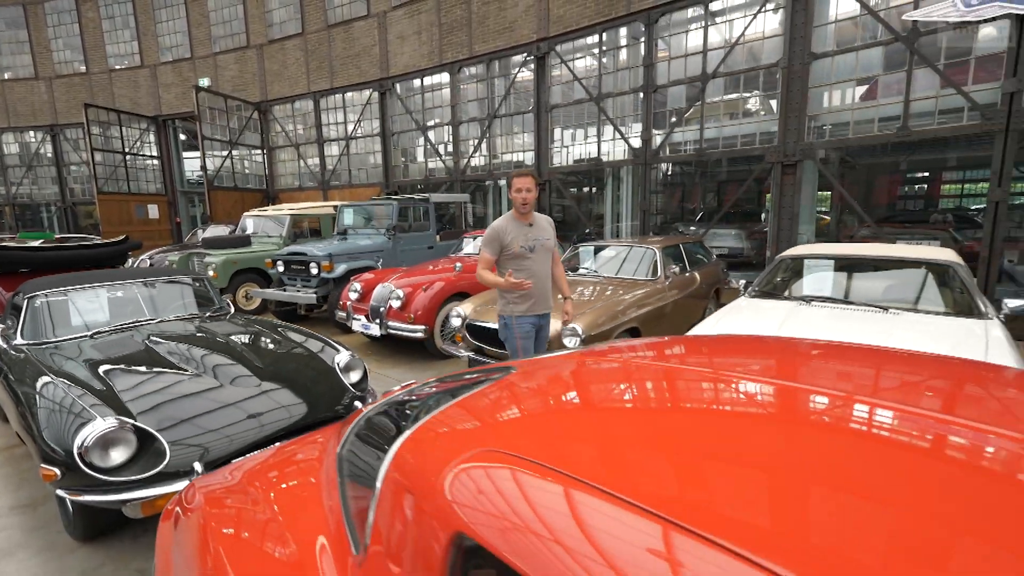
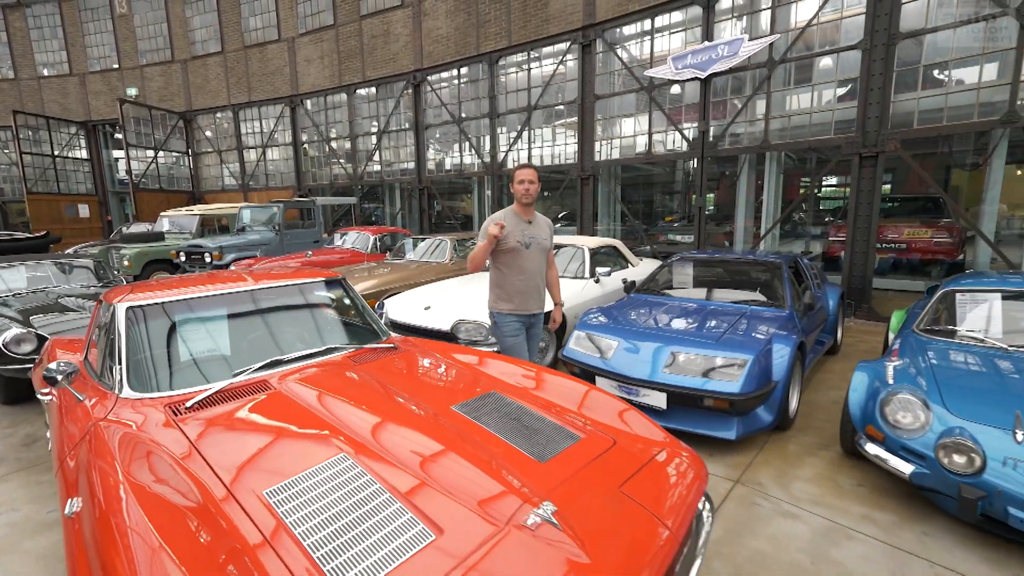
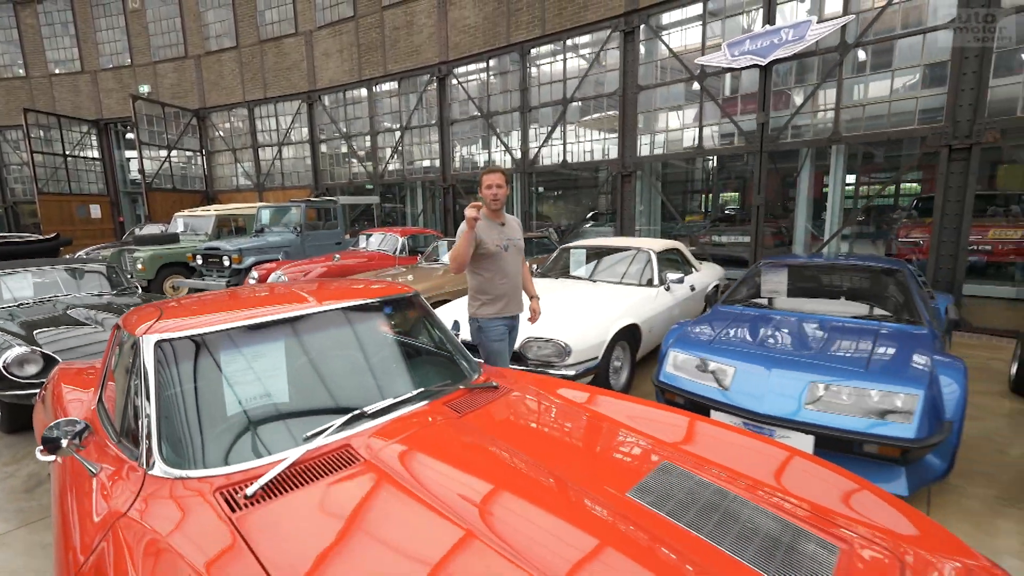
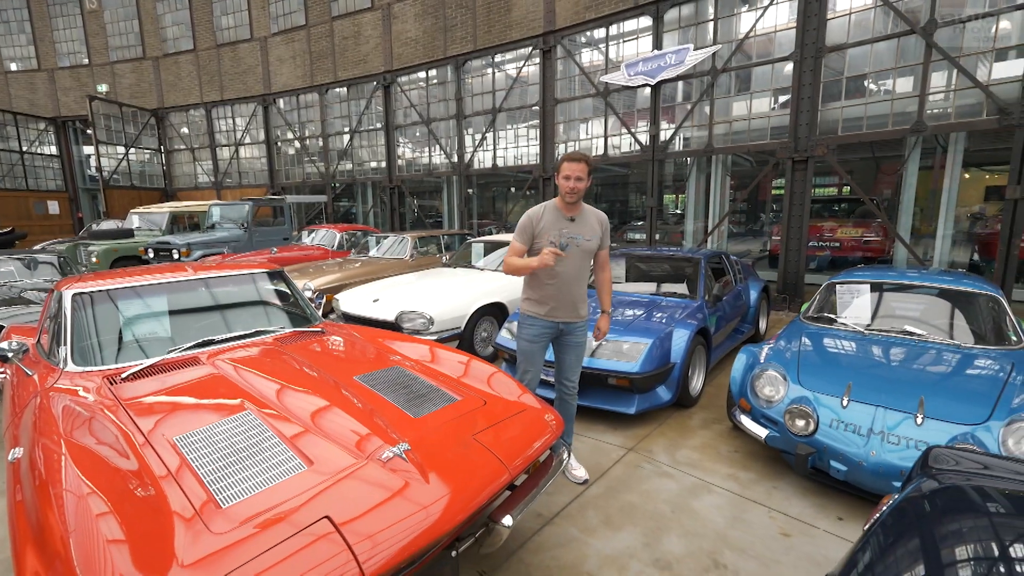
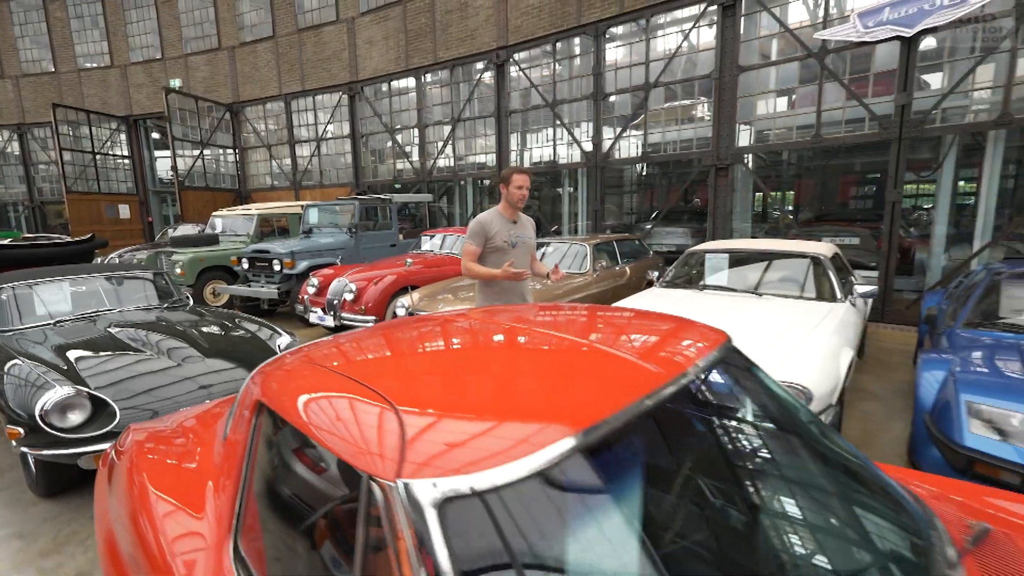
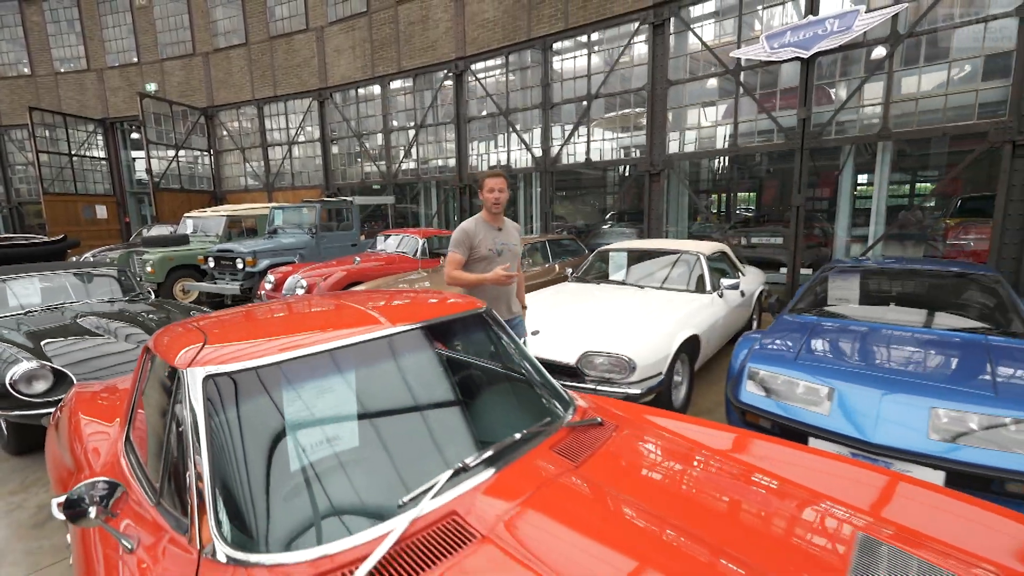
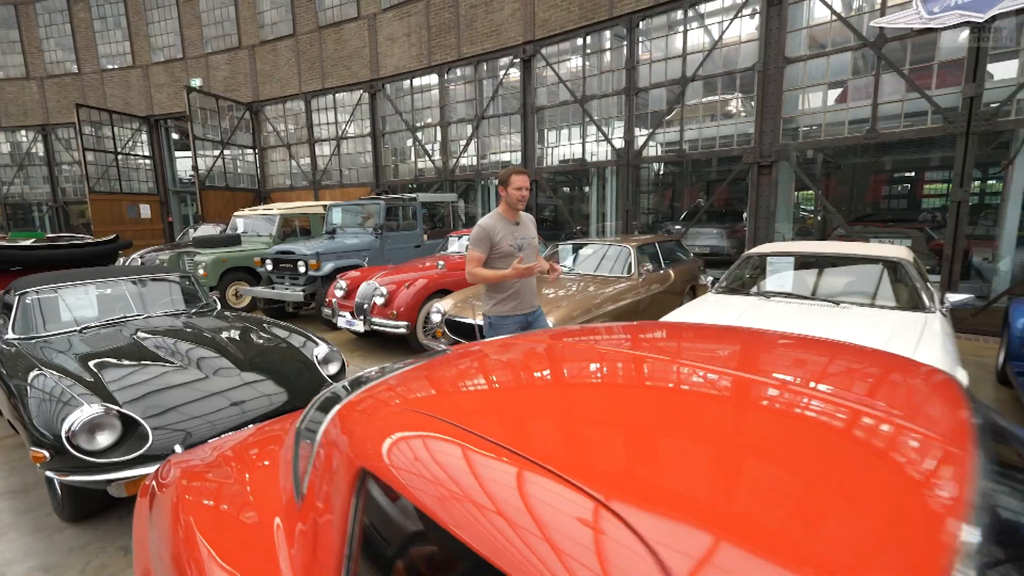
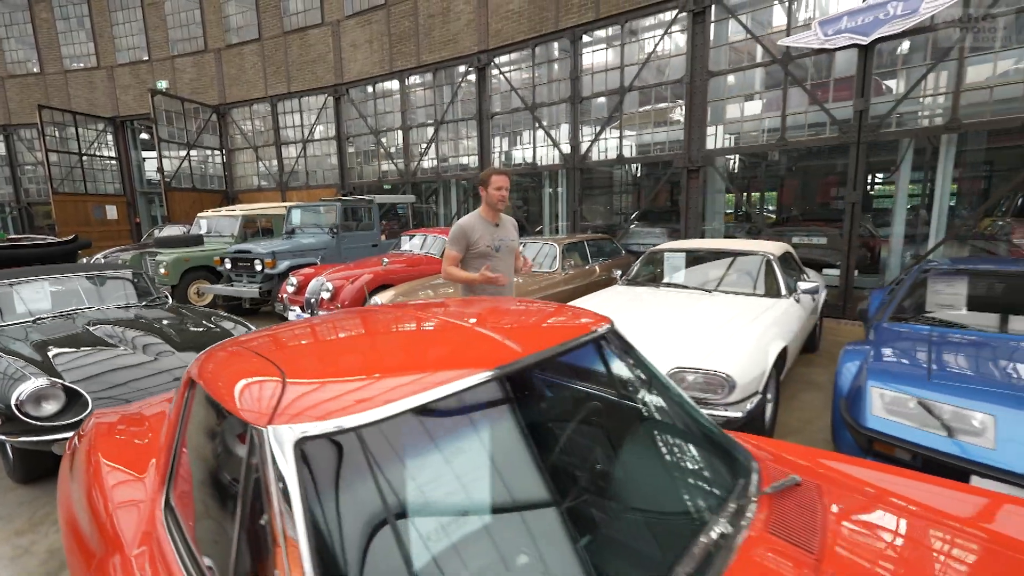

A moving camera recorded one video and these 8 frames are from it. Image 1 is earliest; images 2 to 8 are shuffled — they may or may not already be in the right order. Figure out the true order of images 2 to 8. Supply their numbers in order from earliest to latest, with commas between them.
7, 5, 8, 6, 3, 2, 4
